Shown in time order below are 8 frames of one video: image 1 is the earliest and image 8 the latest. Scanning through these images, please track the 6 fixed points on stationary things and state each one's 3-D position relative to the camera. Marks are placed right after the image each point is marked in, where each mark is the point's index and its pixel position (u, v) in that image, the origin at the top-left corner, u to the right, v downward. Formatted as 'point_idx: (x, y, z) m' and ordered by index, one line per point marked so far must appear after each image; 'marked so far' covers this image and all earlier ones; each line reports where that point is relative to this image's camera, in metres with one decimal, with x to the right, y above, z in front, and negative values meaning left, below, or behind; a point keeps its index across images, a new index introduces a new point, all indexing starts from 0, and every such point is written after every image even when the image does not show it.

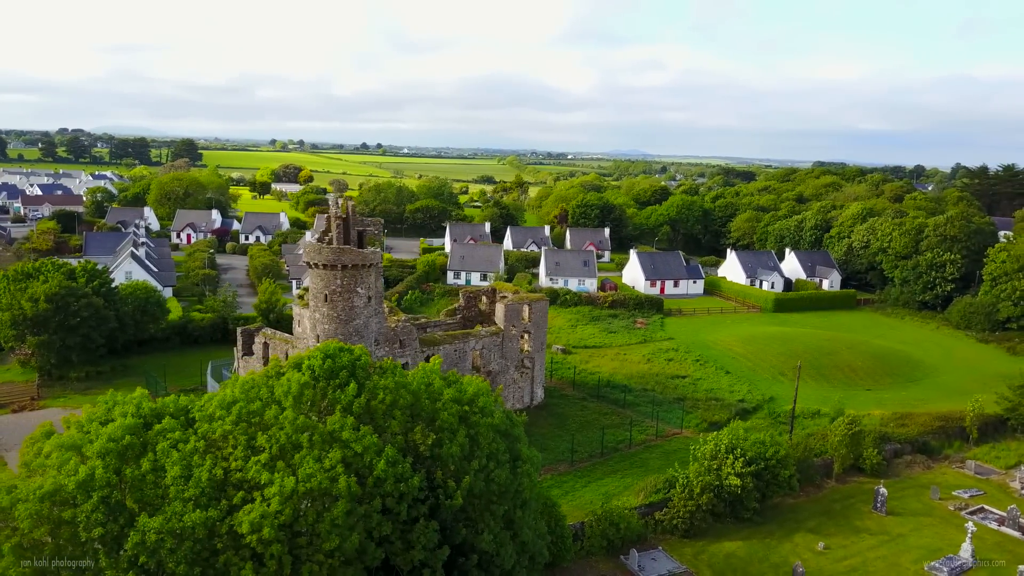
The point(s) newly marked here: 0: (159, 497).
0: (-6.8, -4.0, +15.7) m
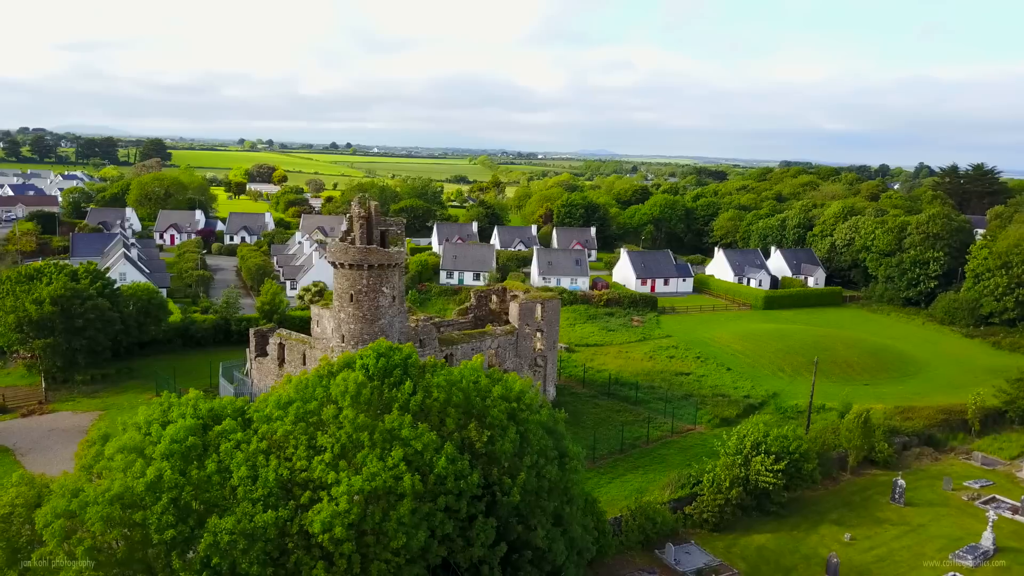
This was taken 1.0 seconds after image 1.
0: (-5.5, -4.0, +15.6) m
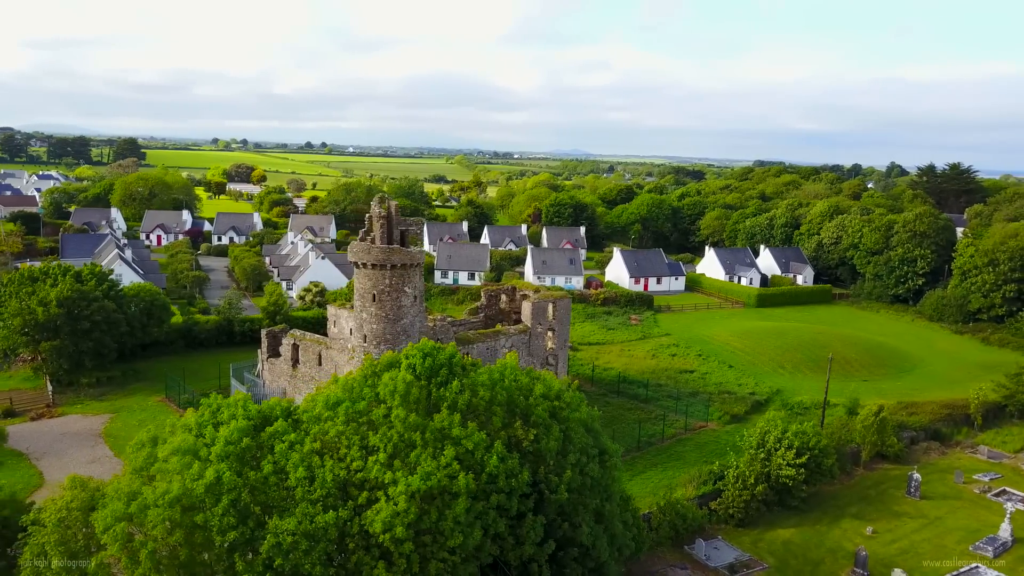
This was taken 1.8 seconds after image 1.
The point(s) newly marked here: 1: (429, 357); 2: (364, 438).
0: (-4.3, -4.0, +15.5) m
1: (-1.9, -1.6, +18.7) m
2: (-3.1, -3.1, +17.0) m
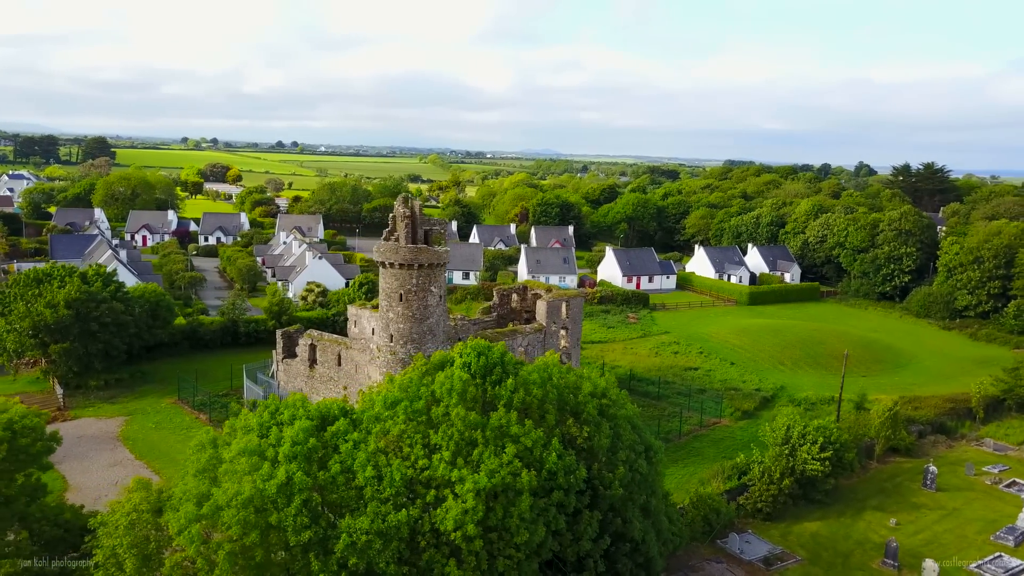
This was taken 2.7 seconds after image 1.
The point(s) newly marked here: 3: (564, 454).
0: (-3.0, -4.0, +15.5) m
1: (-0.7, -1.6, +18.8) m
2: (-1.8, -3.1, +17.0) m
3: (+1.1, -3.6, +17.6) m
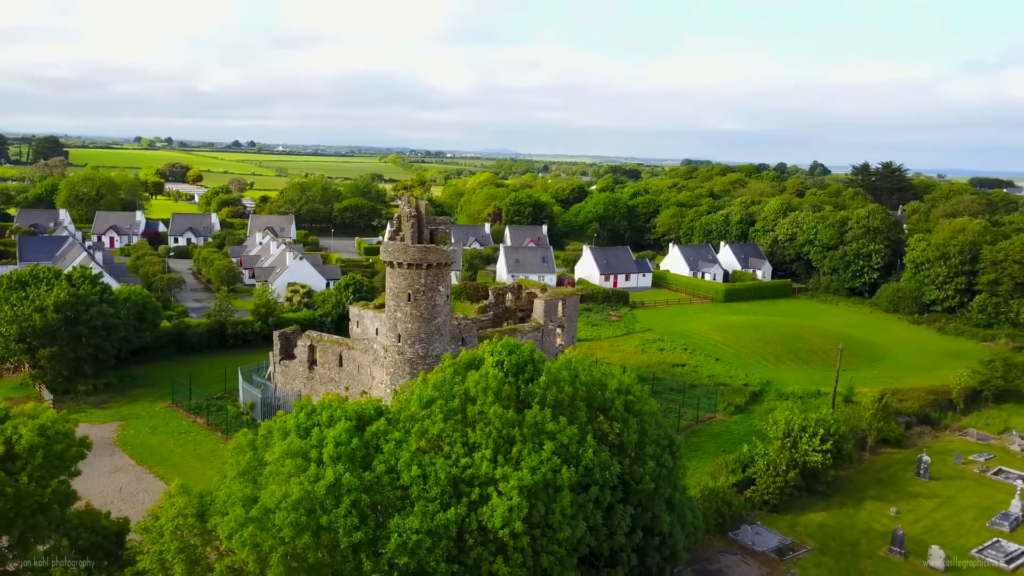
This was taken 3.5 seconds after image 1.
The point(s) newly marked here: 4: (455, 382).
0: (-2.1, -4.0, +15.5) m
1: (0.0, -1.5, +18.9) m
2: (-1.0, -3.1, +17.0) m
3: (+1.9, -3.6, +17.8) m
4: (-1.3, -2.1, +18.2) m
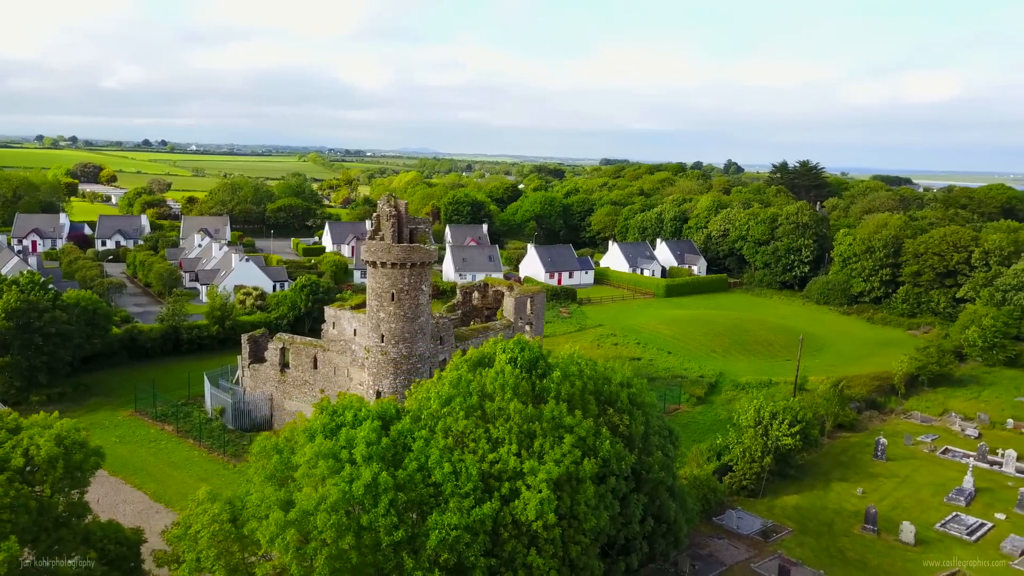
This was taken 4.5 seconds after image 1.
0: (-1.5, -4.0, +15.6) m
1: (+0.3, -1.5, +19.2) m
2: (-0.6, -3.1, +17.2) m
3: (+2.2, -3.5, +18.3) m
4: (-1.0, -2.1, +18.4) m
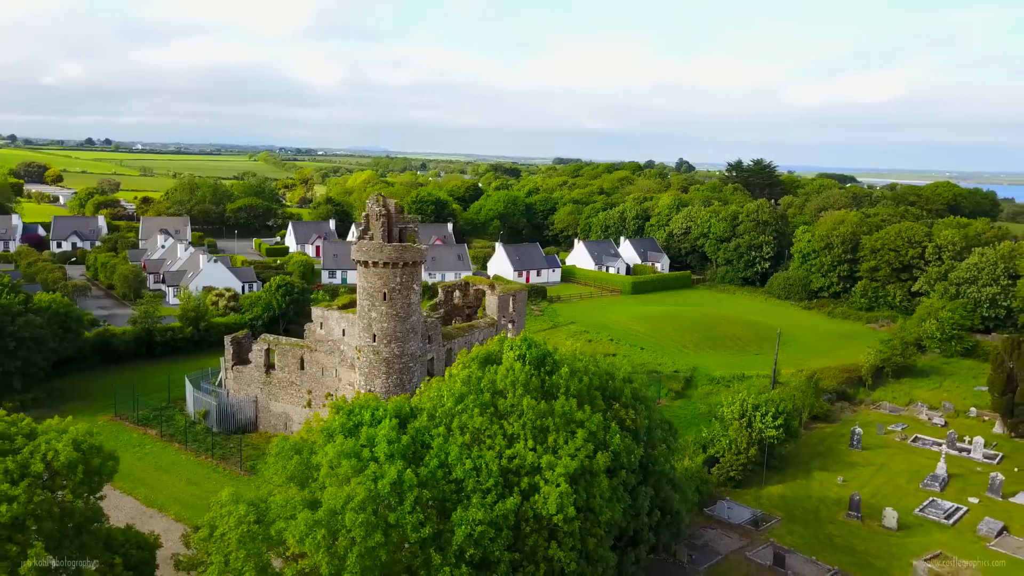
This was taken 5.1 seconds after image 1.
0: (-1.1, -3.9, +15.7) m
1: (+0.4, -1.4, +19.4) m
2: (-0.3, -3.0, +17.4) m
3: (+2.5, -3.4, +18.7) m
4: (-0.7, -2.0, +18.6) m
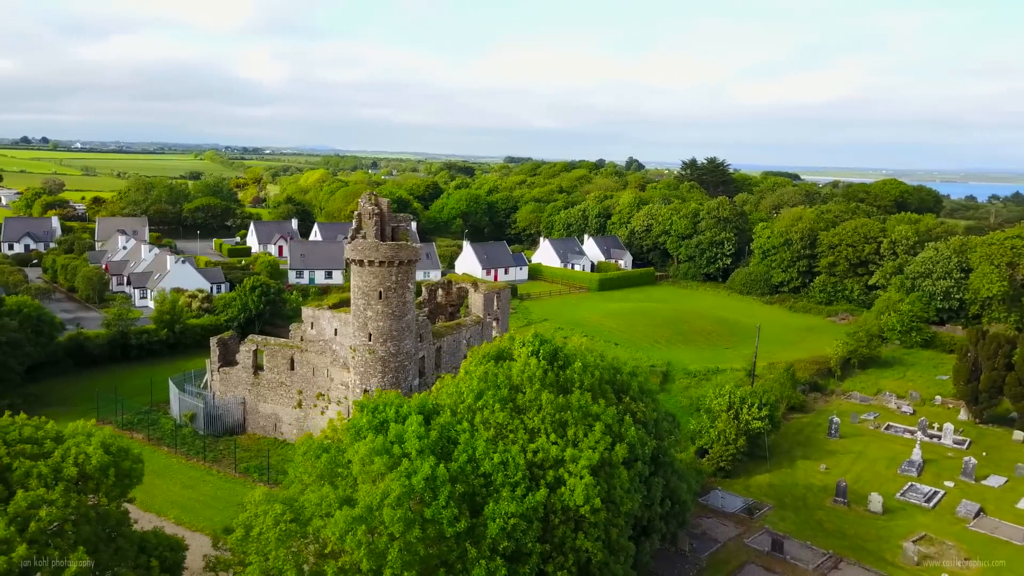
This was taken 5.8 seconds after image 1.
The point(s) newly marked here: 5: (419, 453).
0: (-0.5, -3.9, +15.9) m
1: (+0.7, -1.3, +19.7) m
2: (+0.2, -2.9, +17.7) m
3: (+2.9, -3.3, +19.1) m
4: (-0.4, -2.0, +18.8) m
5: (-1.8, -3.2, +15.6) m
